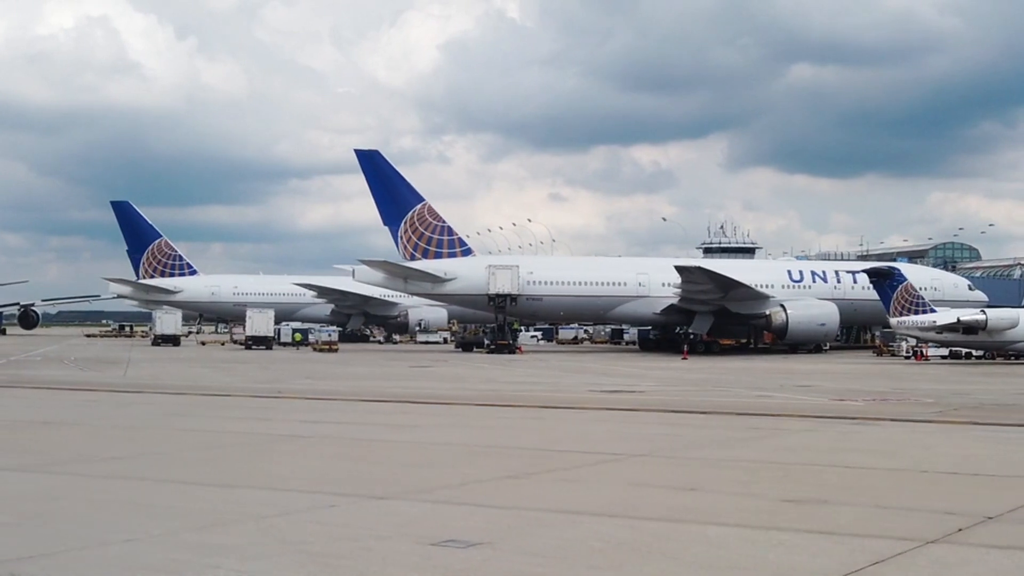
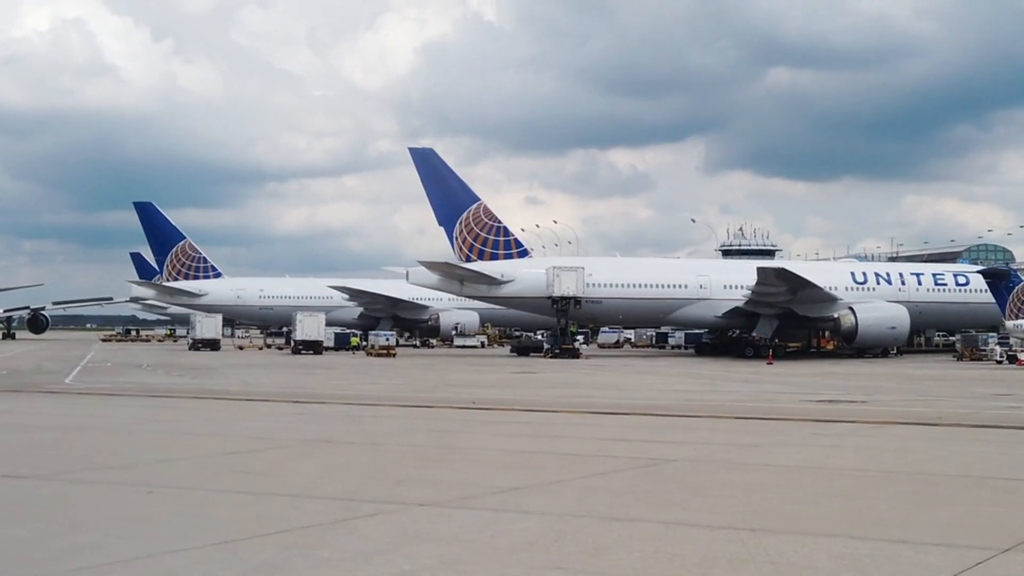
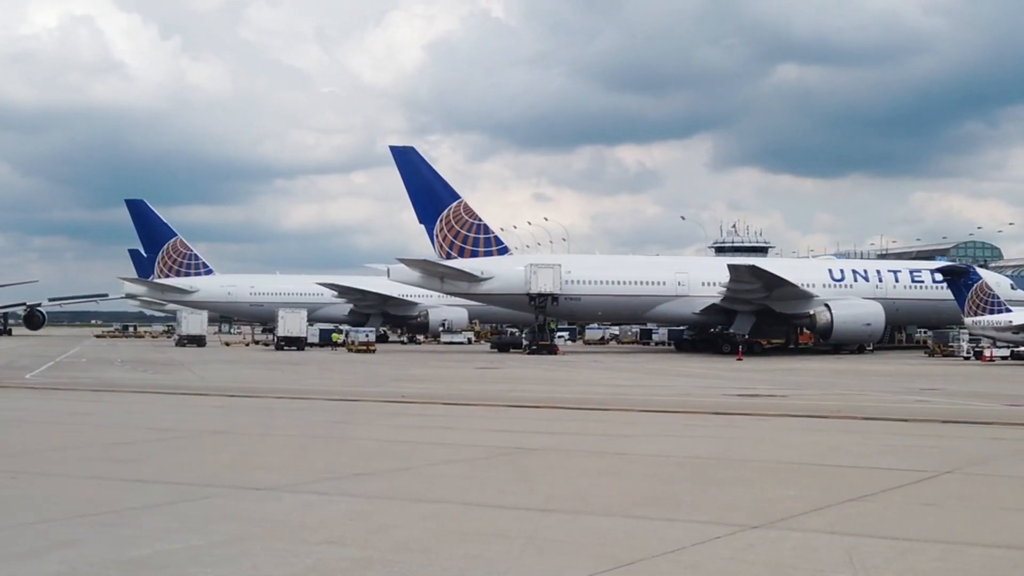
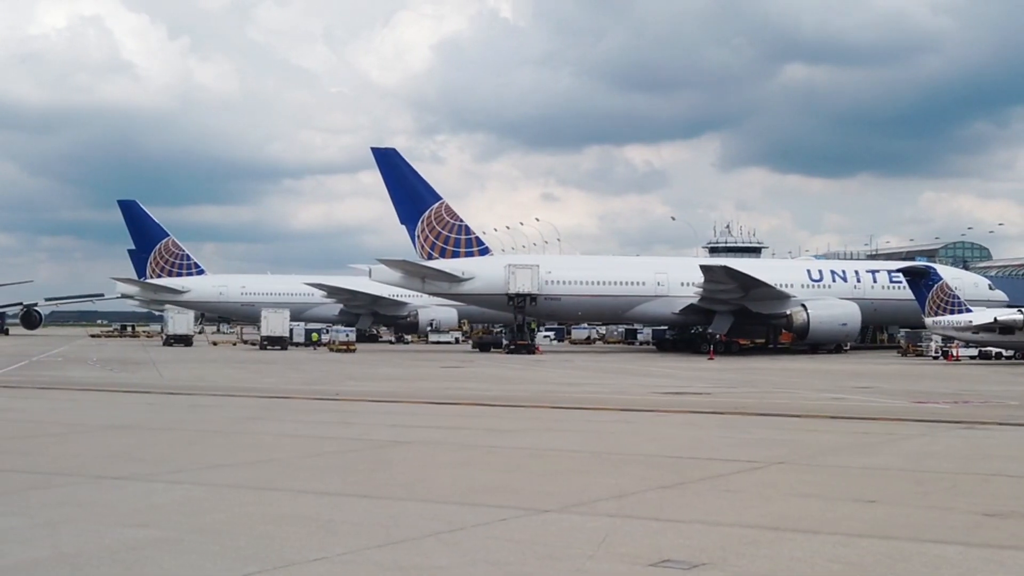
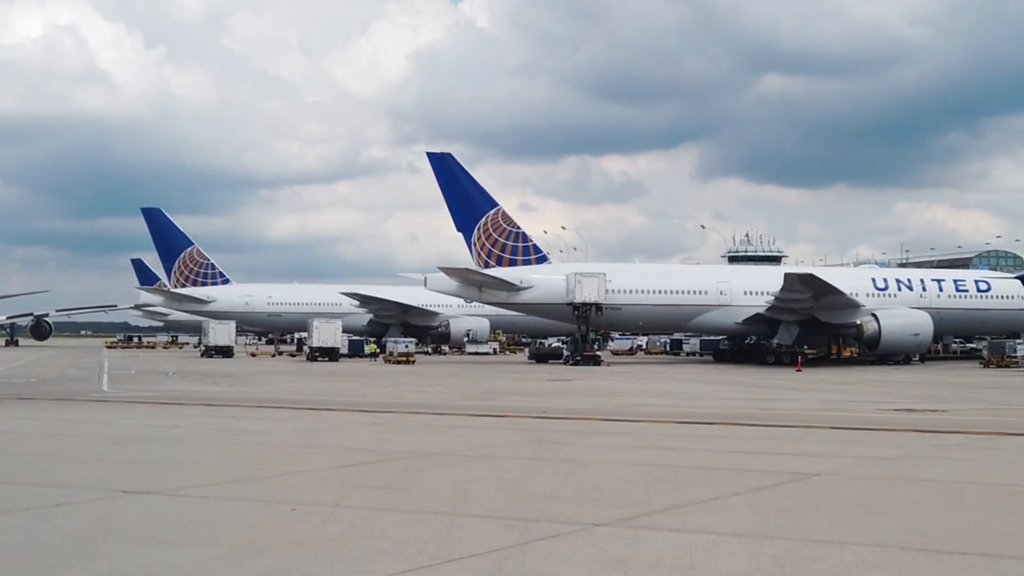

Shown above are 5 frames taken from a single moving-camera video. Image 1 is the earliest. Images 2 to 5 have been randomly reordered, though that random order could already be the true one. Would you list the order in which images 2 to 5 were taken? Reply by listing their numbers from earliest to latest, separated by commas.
4, 3, 2, 5
